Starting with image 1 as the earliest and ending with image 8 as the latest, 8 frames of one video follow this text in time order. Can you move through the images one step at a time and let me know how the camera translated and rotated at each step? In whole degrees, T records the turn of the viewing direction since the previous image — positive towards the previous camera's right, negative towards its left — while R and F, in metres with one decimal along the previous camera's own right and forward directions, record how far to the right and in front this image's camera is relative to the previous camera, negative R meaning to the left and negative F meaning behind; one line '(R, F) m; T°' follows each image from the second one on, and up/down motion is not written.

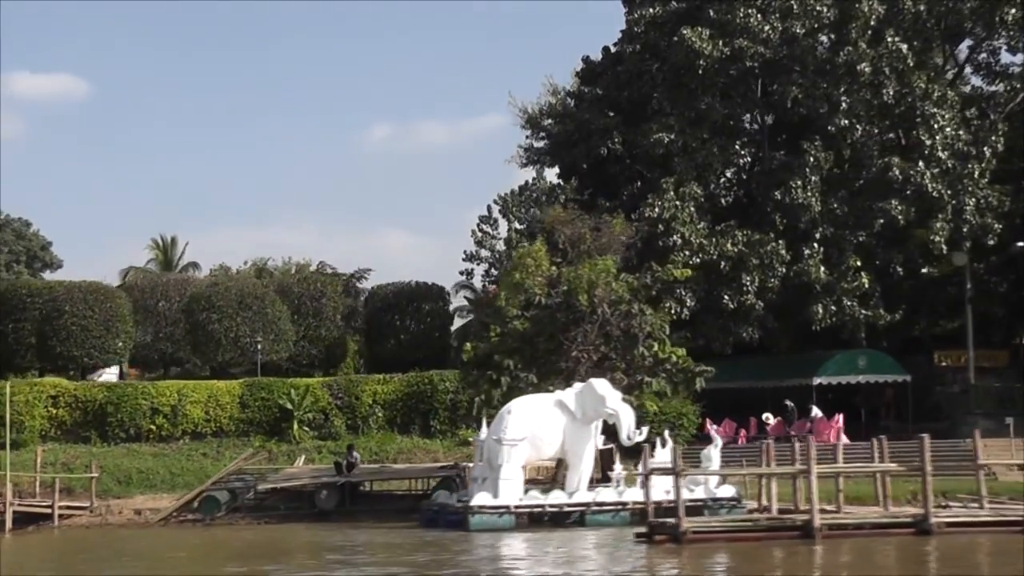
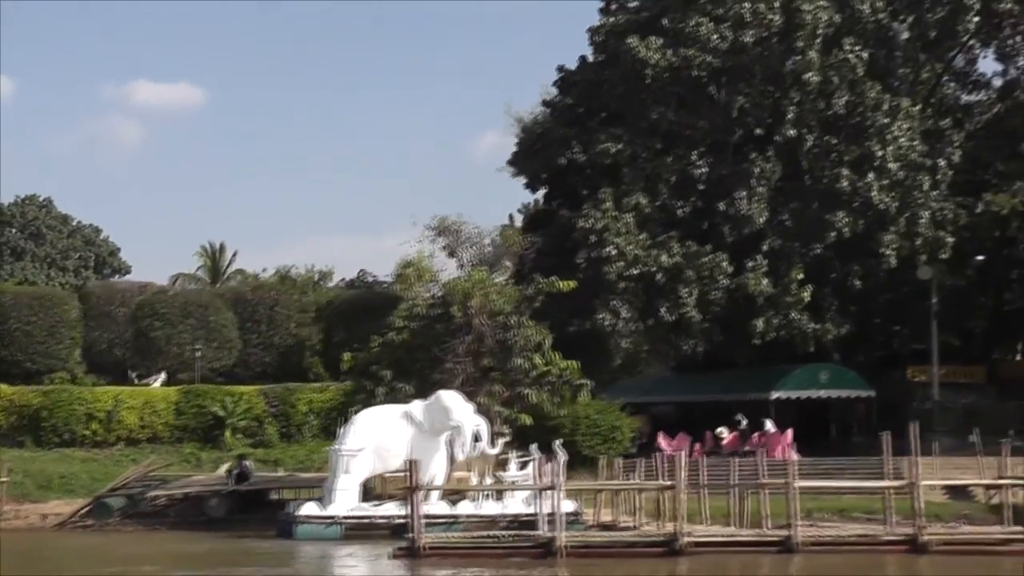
(+2.6, +0.2) m; -3°
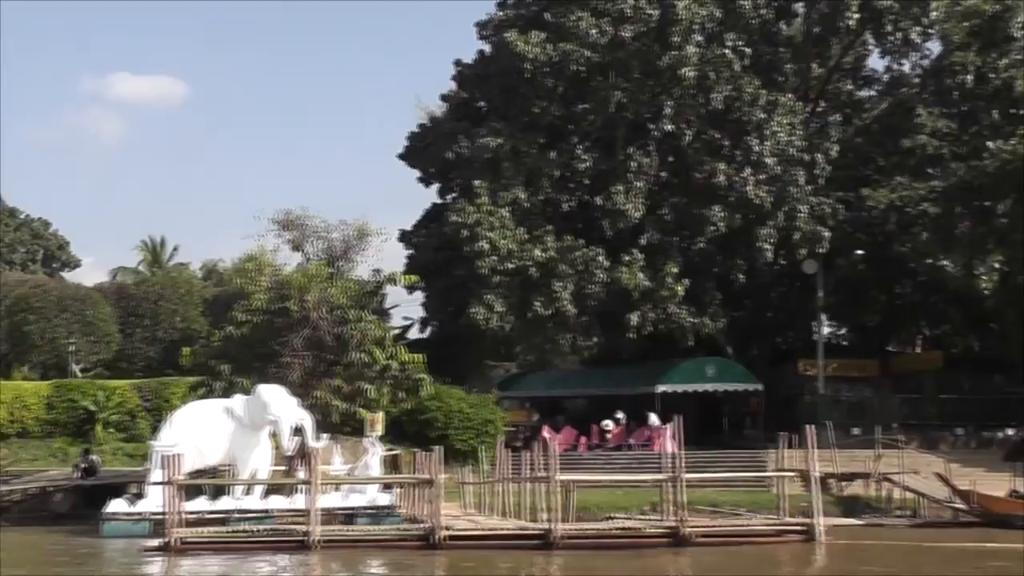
(+1.6, 0.0) m; +2°
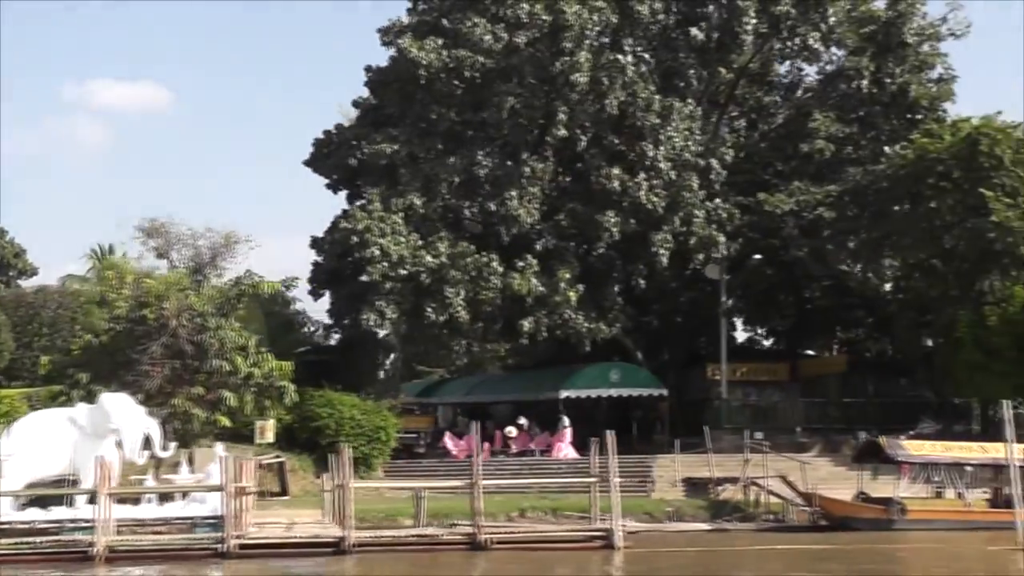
(+1.4, 0.0) m; +1°
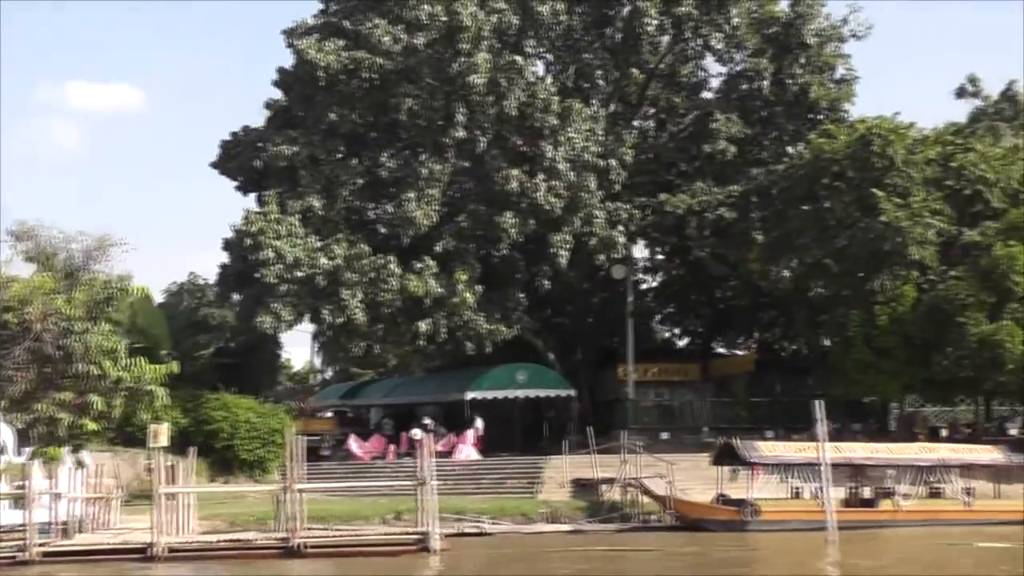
(+1.2, 0.0) m; +1°
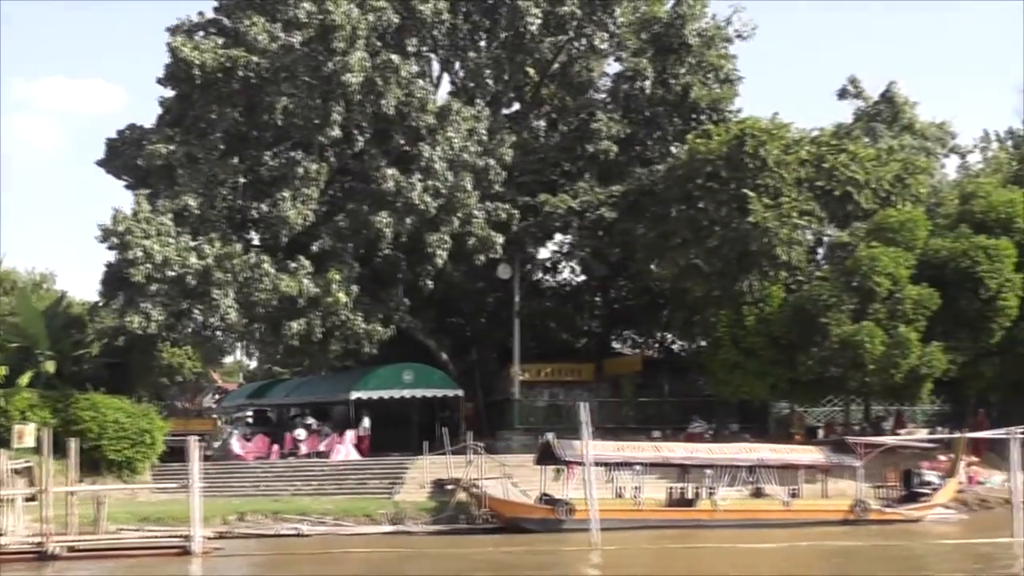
(+1.6, 0.0) m; +2°
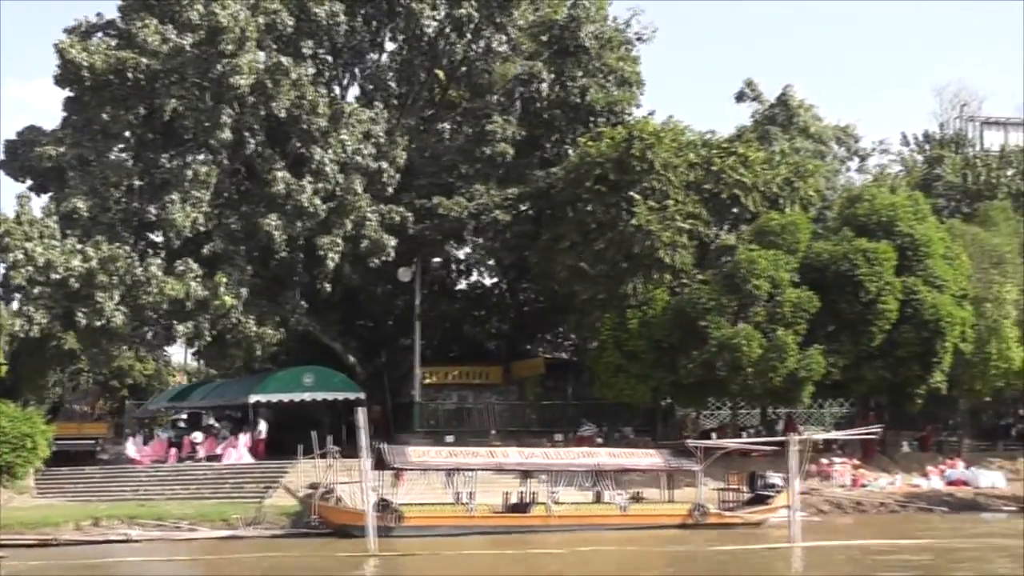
(+1.6, +0.1) m; +1°
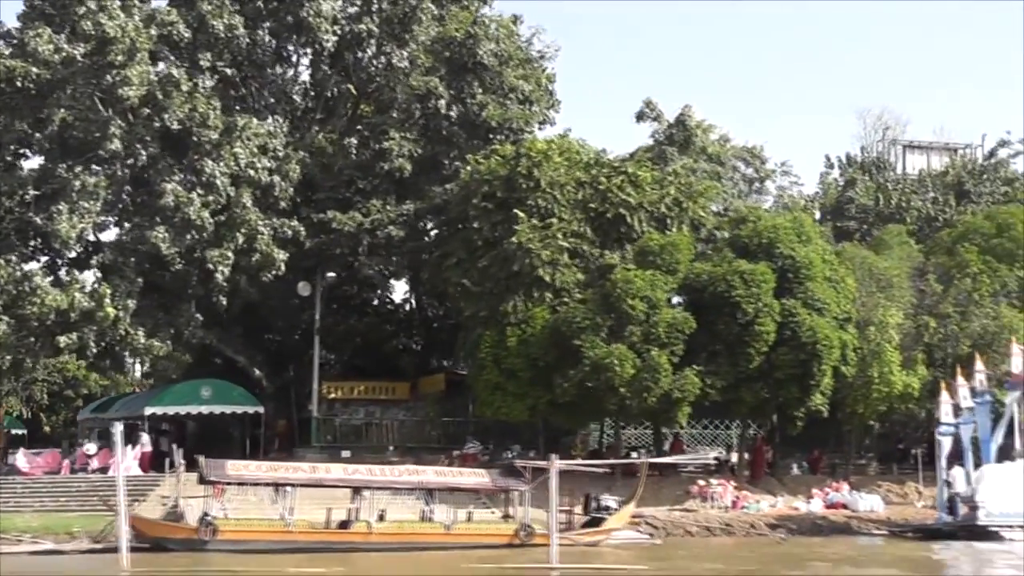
(+1.8, 0.0) m; +1°
